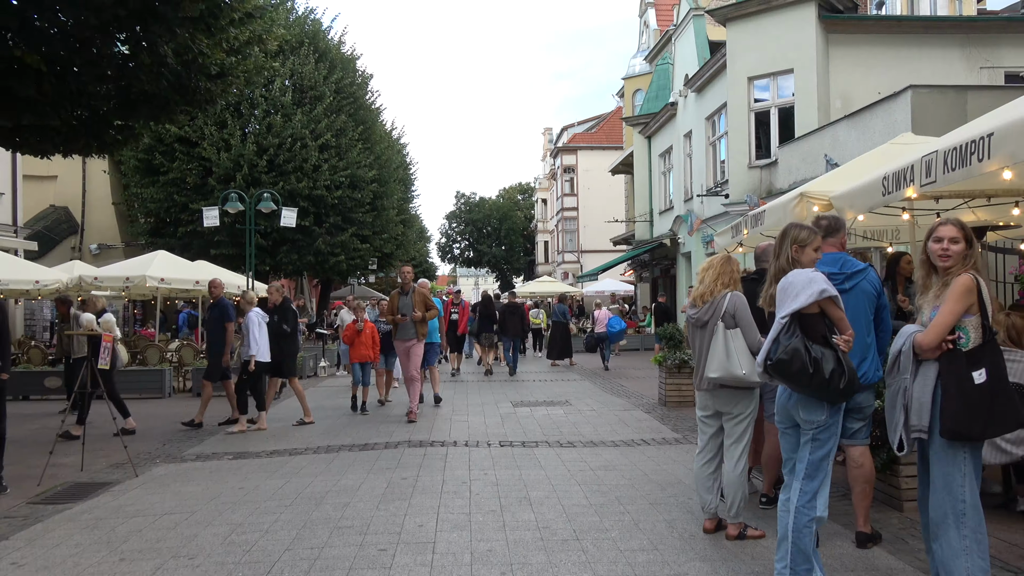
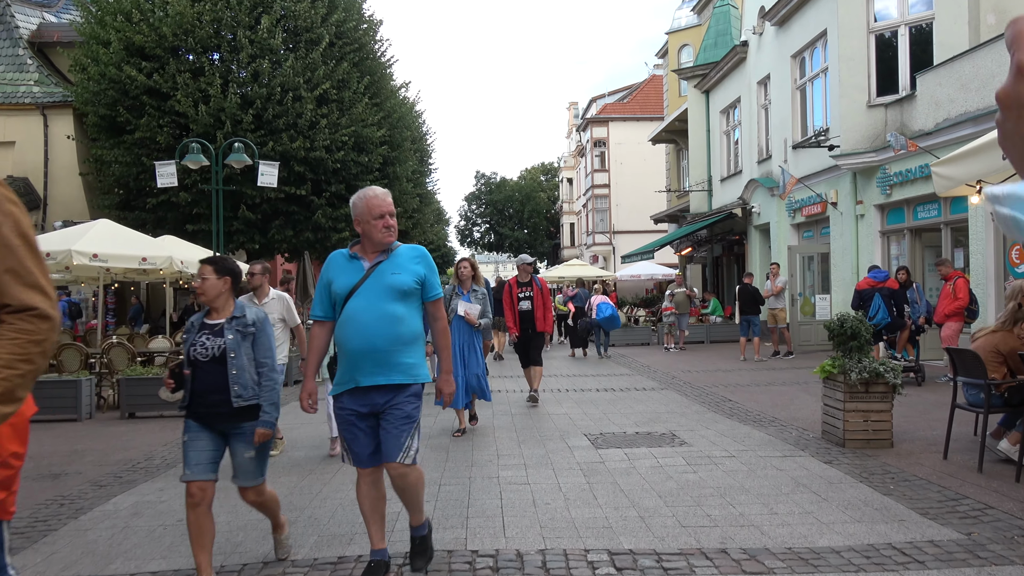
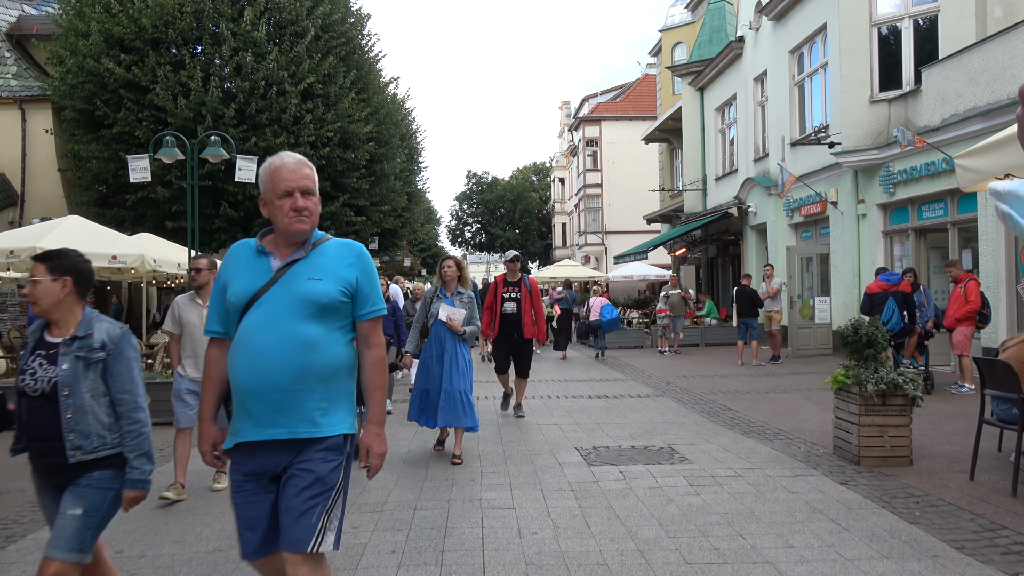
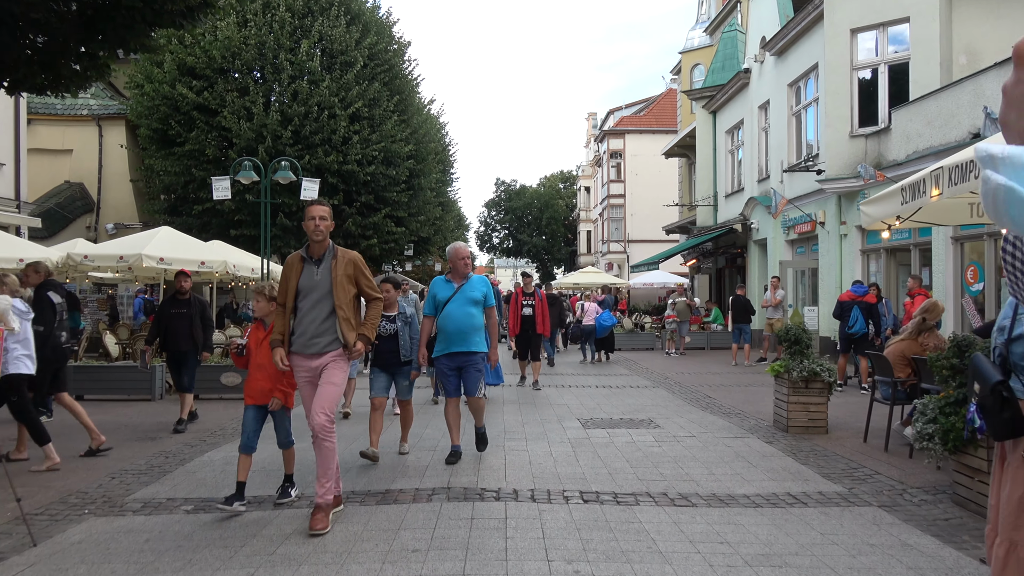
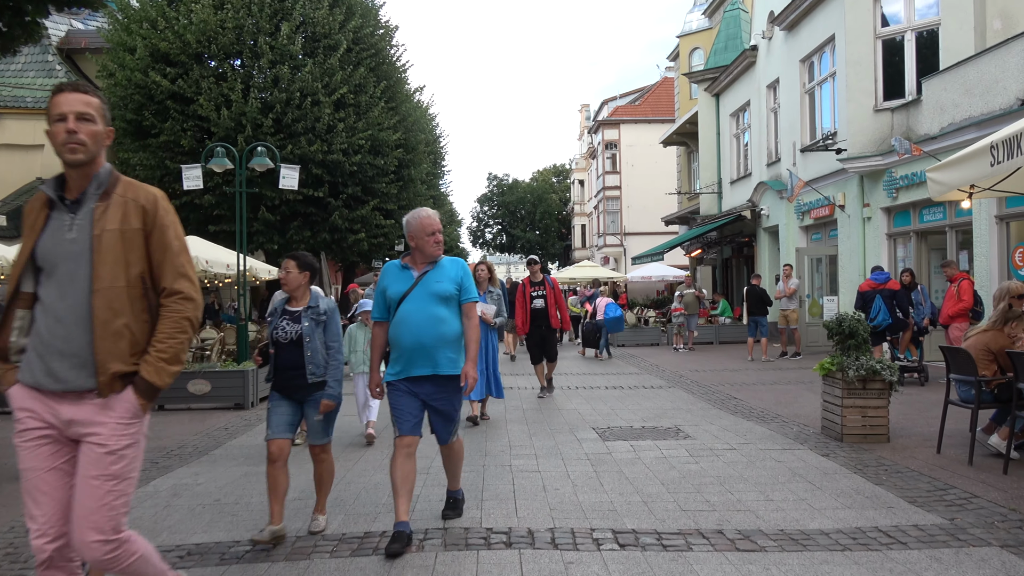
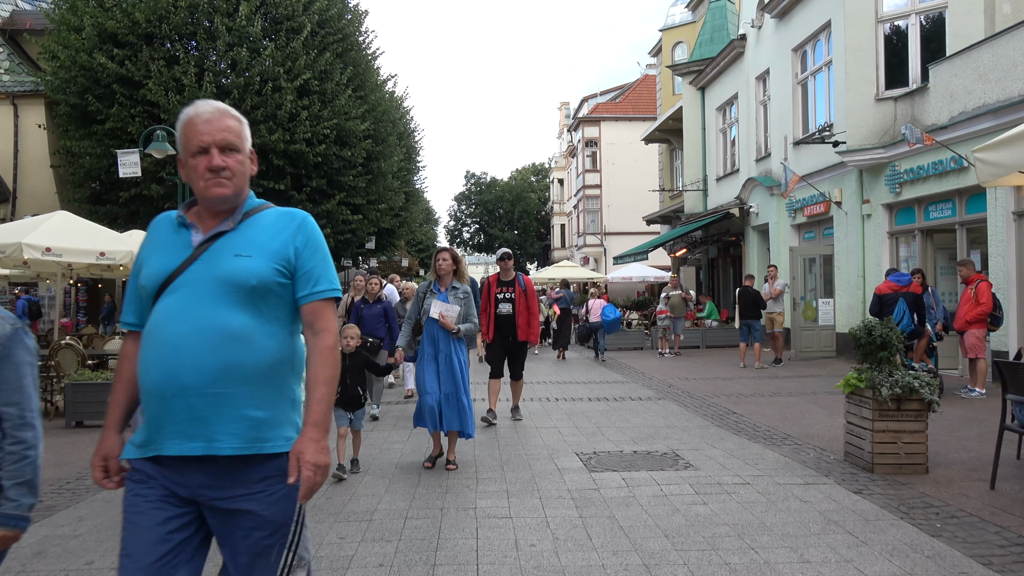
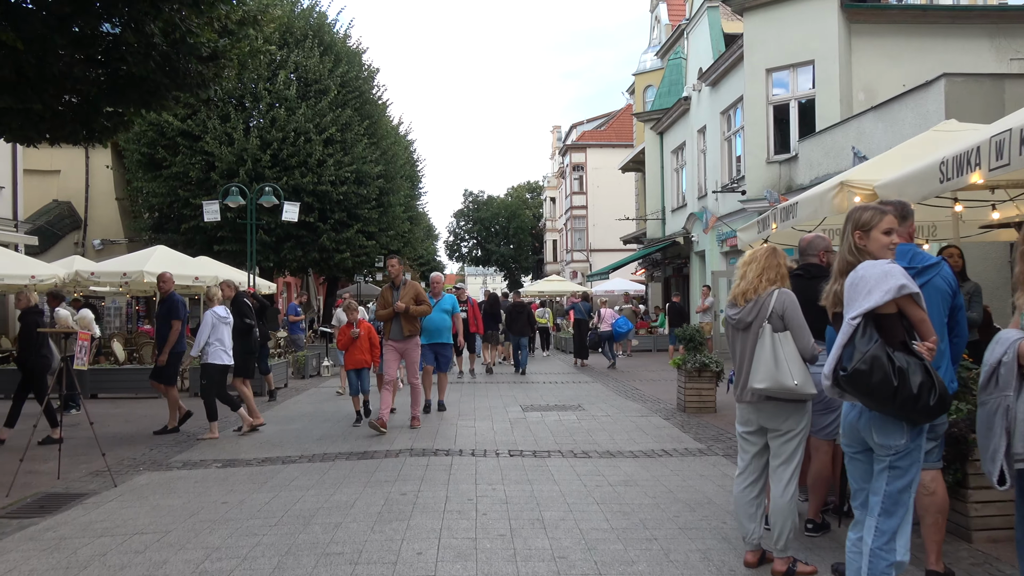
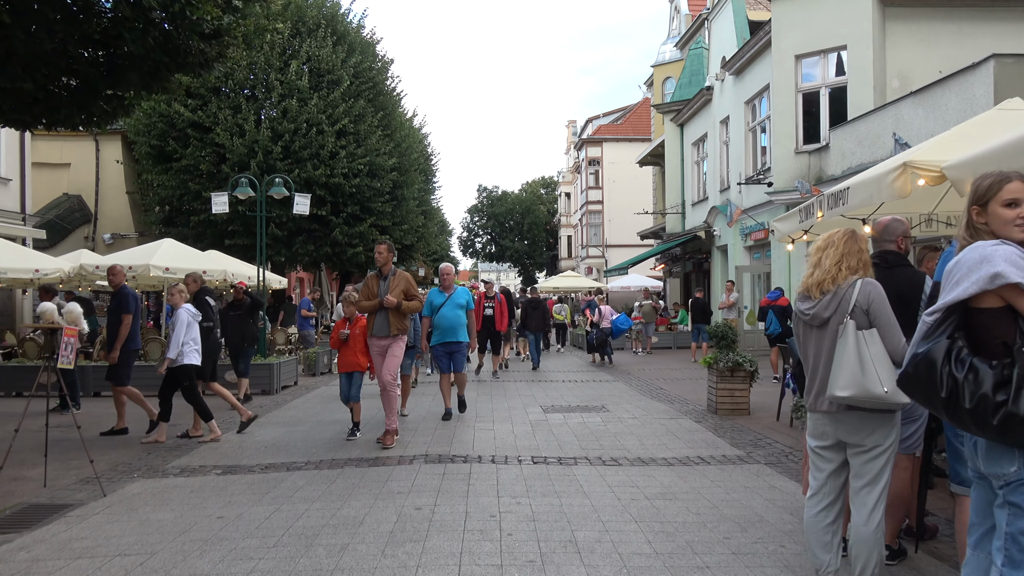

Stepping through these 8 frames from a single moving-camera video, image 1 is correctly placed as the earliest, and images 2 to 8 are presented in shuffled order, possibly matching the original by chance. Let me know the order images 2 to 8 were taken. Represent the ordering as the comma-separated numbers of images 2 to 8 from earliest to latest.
7, 8, 4, 5, 2, 3, 6
